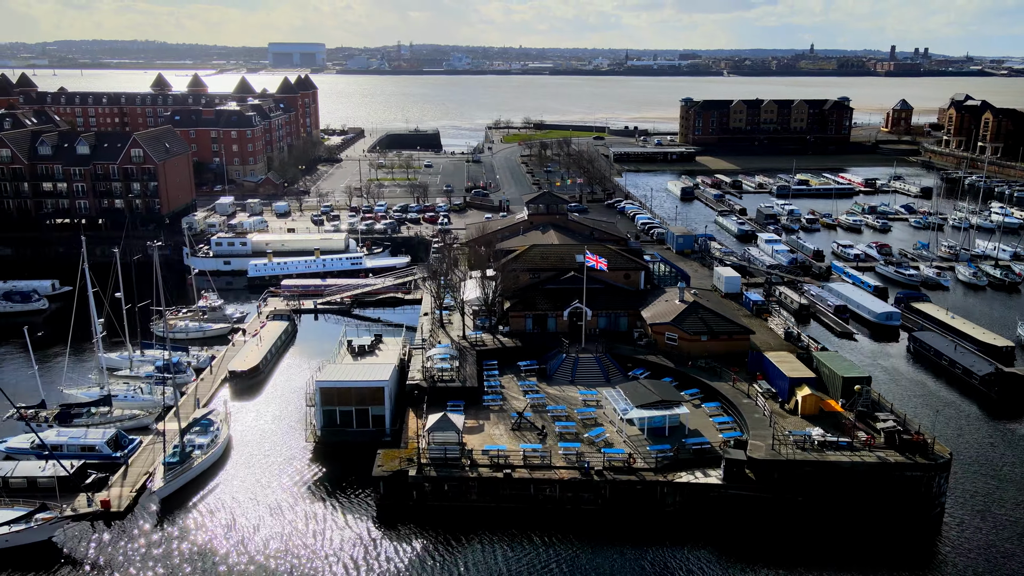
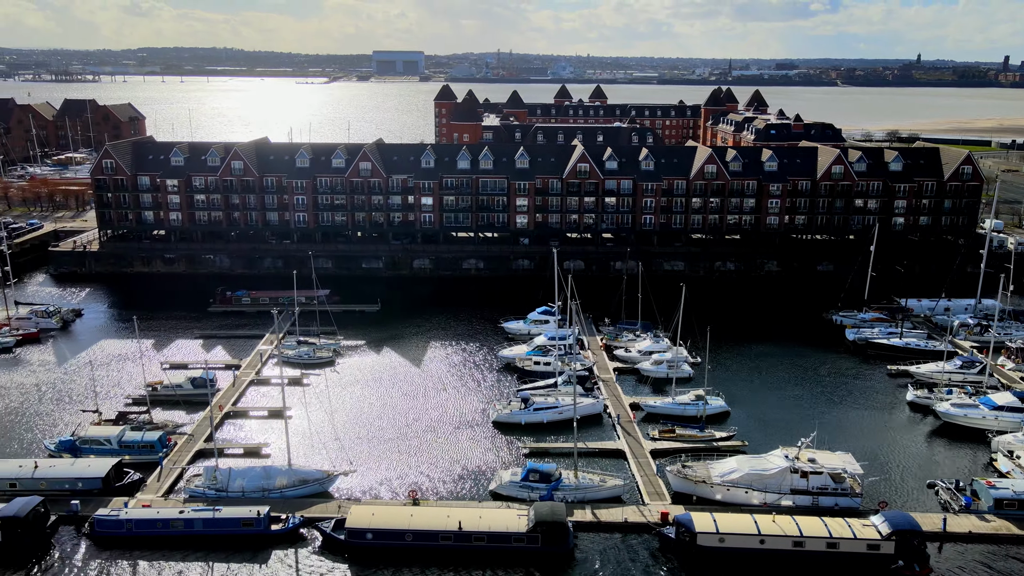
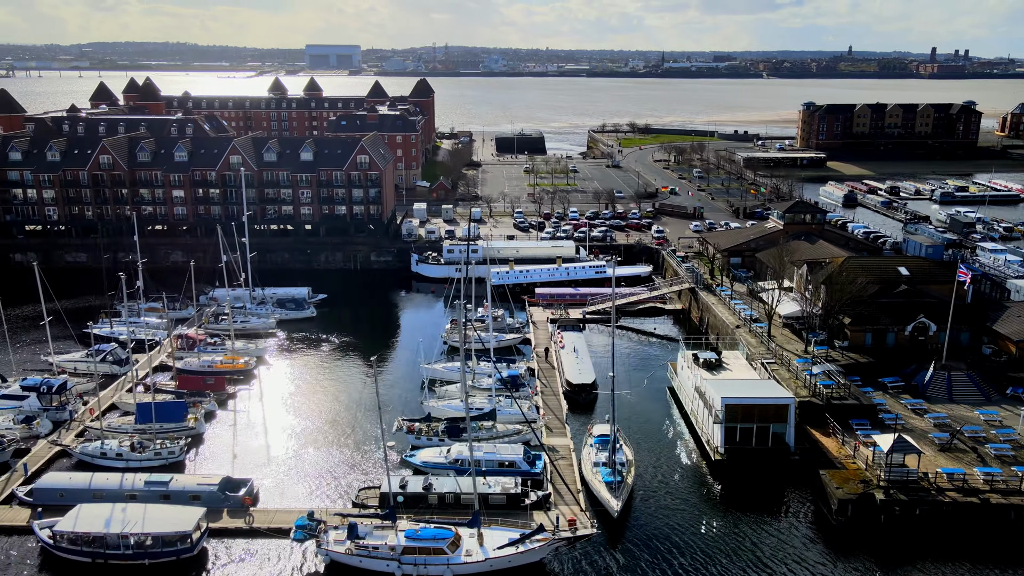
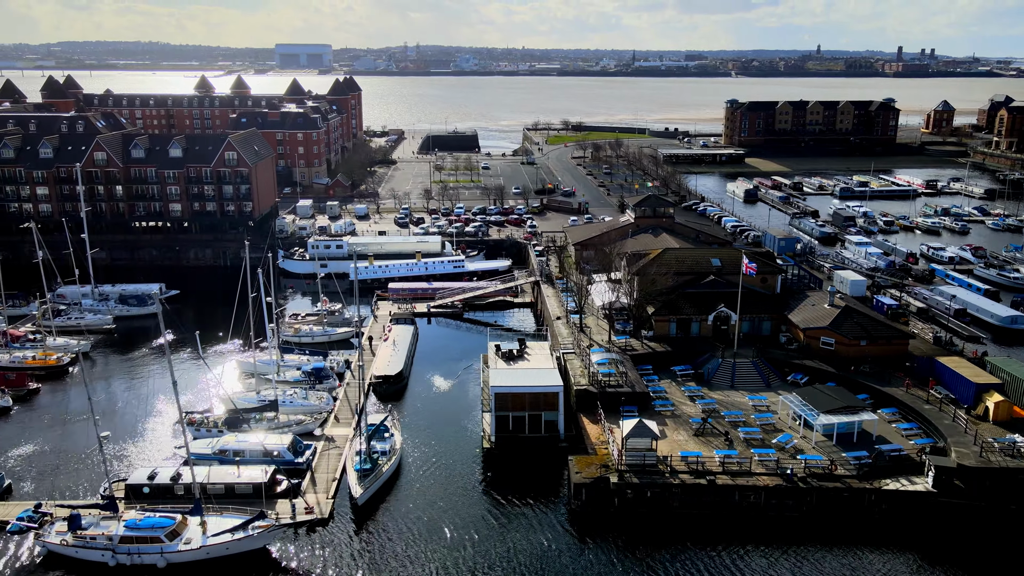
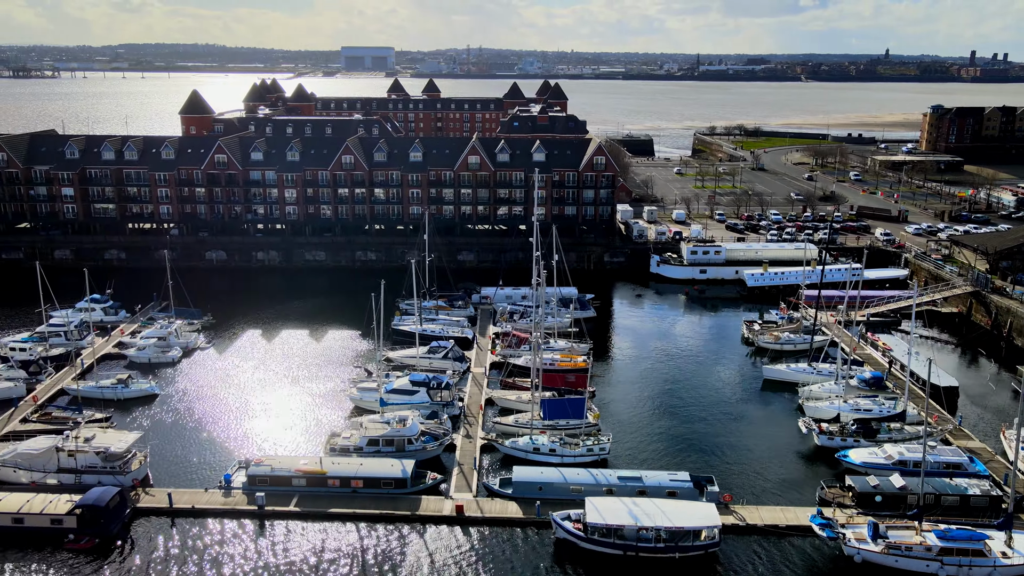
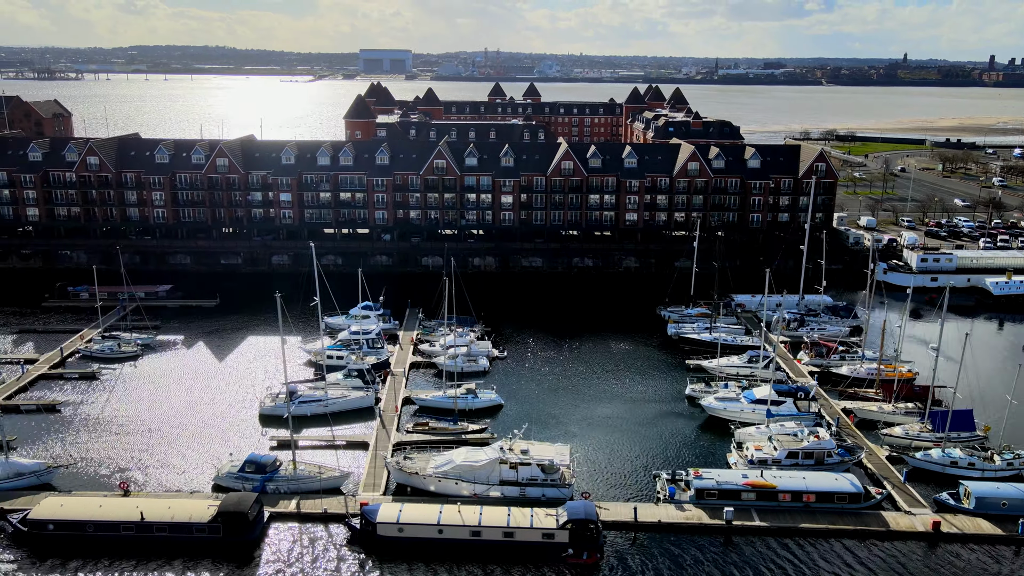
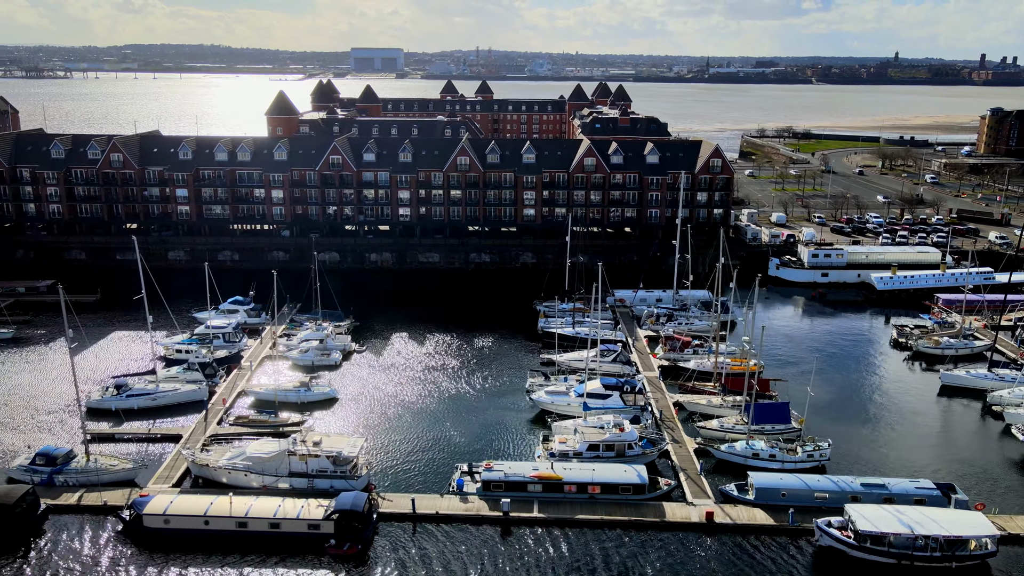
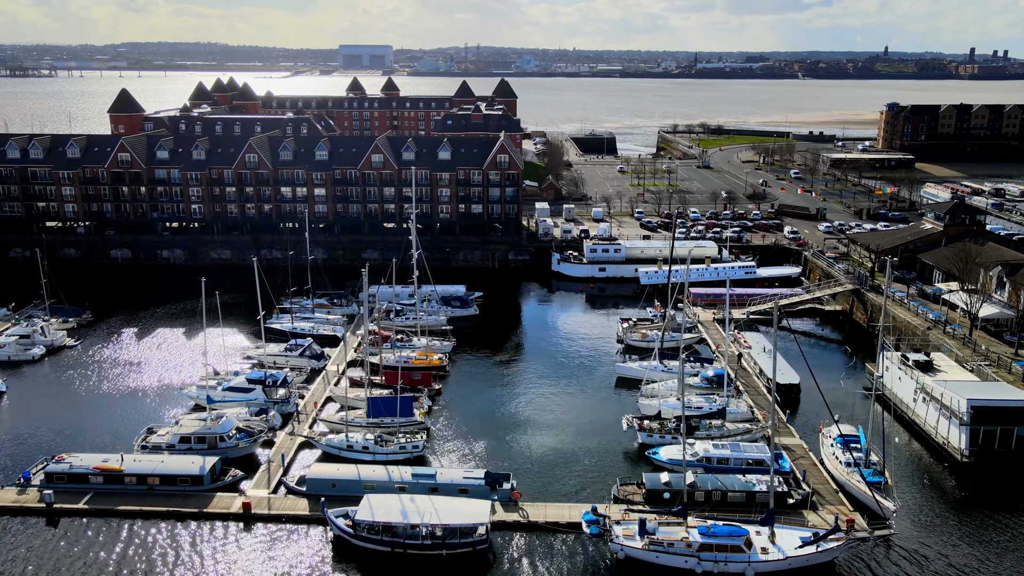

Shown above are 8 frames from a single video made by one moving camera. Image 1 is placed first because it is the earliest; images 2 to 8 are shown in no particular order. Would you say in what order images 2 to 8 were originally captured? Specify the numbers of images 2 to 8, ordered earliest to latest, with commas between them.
4, 3, 8, 5, 7, 6, 2
